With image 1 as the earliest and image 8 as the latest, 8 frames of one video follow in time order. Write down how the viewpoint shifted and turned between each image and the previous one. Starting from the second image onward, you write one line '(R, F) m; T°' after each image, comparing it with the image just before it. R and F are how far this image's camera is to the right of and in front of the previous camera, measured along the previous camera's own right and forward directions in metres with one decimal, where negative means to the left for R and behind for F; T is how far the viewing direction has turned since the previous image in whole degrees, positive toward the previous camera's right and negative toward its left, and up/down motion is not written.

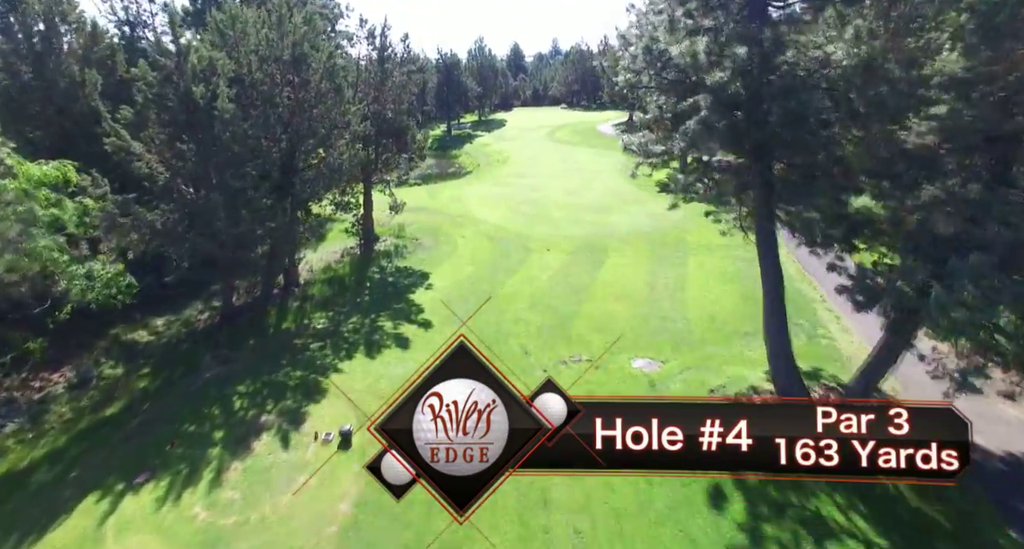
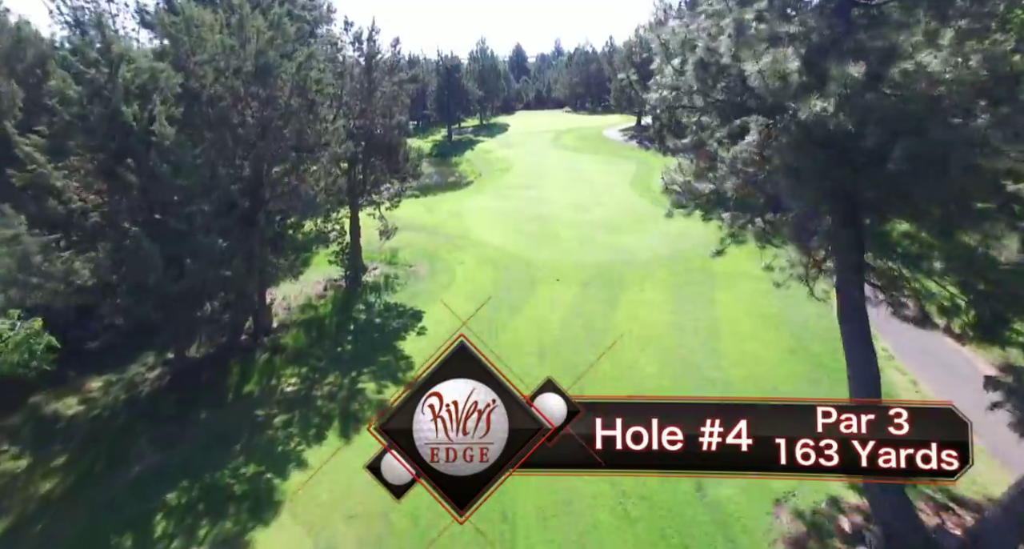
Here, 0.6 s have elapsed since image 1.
(-0.1, +2.4) m; 0°
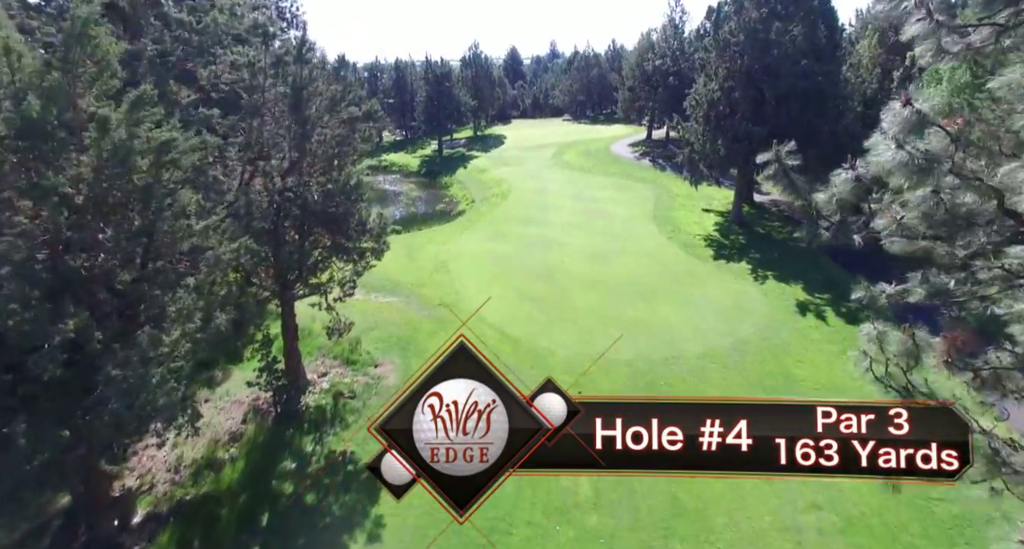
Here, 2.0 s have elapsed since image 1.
(-0.2, +6.0) m; 0°
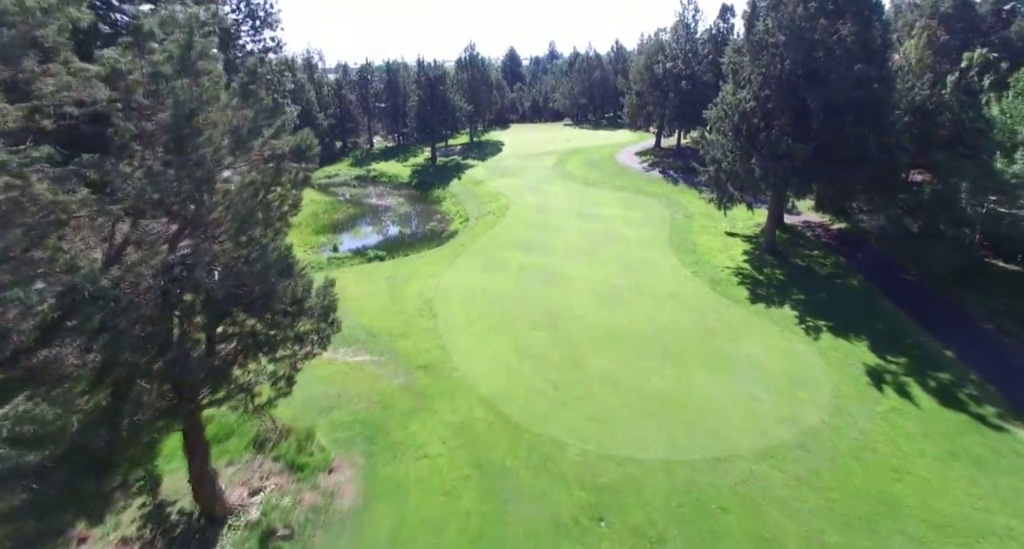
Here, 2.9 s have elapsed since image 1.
(+0.1, +4.0) m; 0°
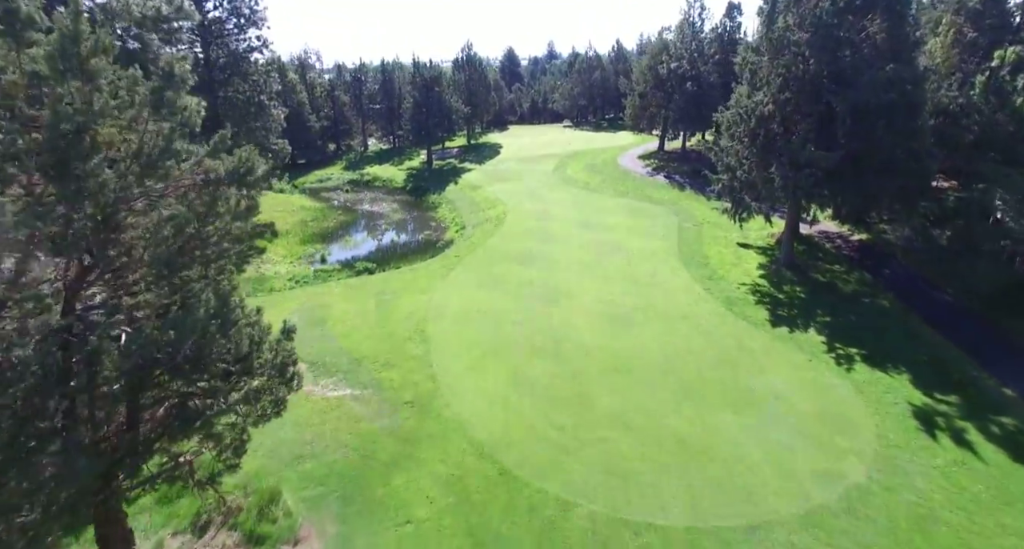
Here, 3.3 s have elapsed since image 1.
(0.0, +1.9) m; 0°
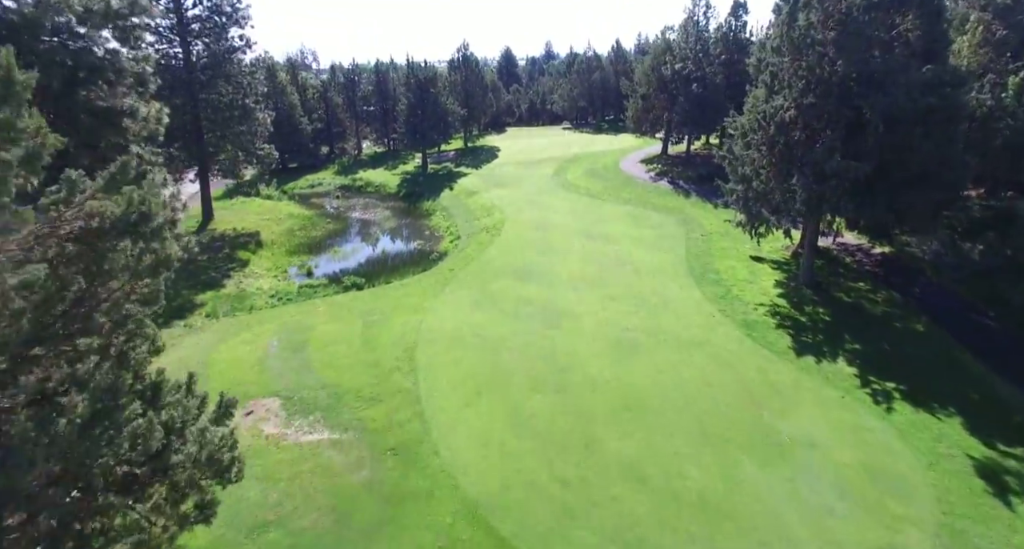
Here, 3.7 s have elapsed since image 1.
(0.0, +1.9) m; 0°
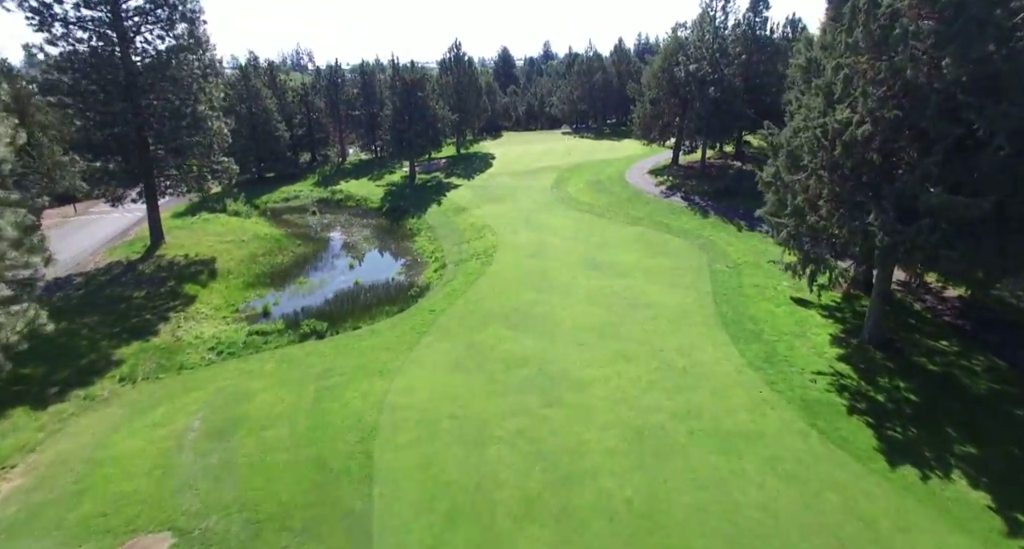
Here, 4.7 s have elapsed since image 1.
(+0.3, +4.8) m; 0°
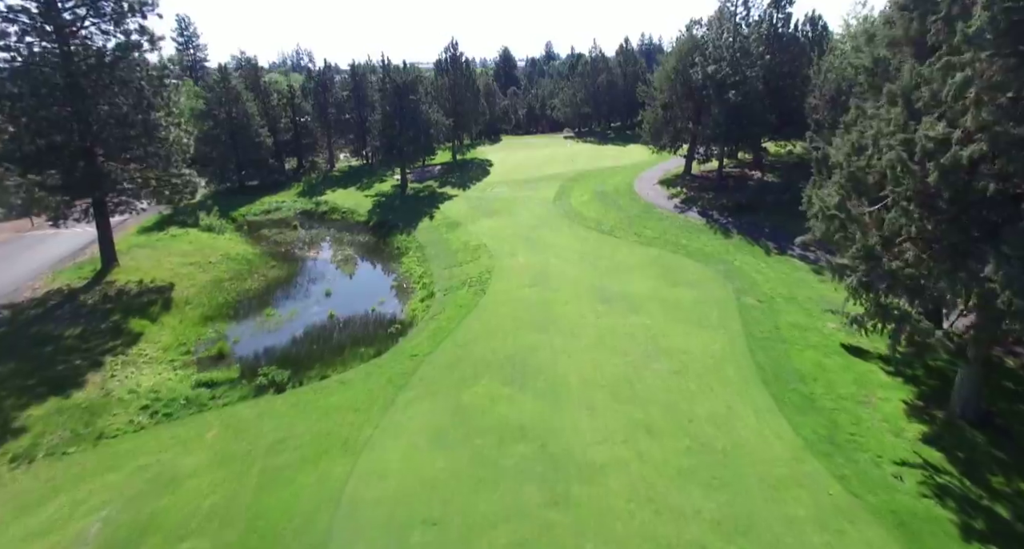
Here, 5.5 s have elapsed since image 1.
(+0.2, +3.8) m; 0°
